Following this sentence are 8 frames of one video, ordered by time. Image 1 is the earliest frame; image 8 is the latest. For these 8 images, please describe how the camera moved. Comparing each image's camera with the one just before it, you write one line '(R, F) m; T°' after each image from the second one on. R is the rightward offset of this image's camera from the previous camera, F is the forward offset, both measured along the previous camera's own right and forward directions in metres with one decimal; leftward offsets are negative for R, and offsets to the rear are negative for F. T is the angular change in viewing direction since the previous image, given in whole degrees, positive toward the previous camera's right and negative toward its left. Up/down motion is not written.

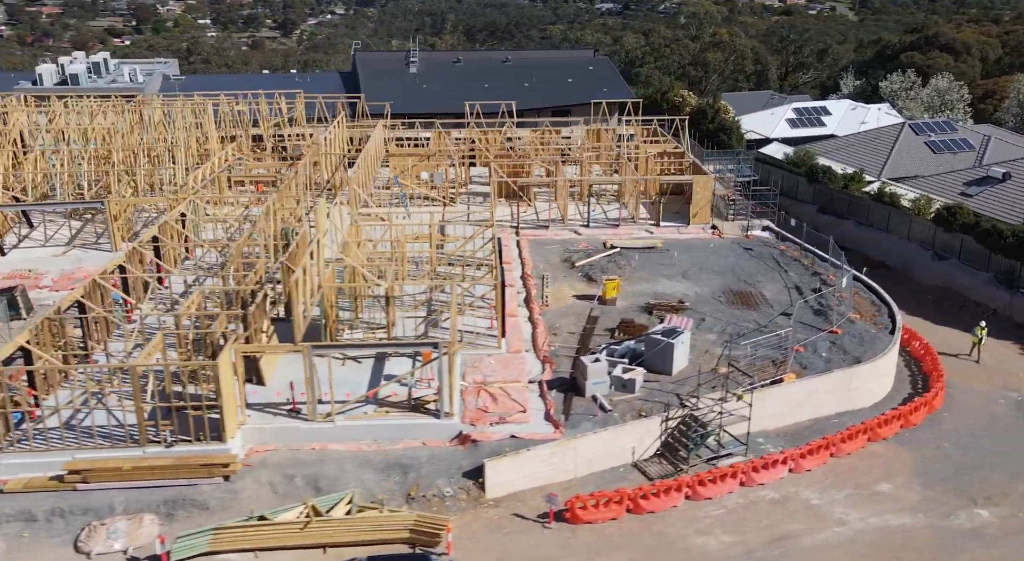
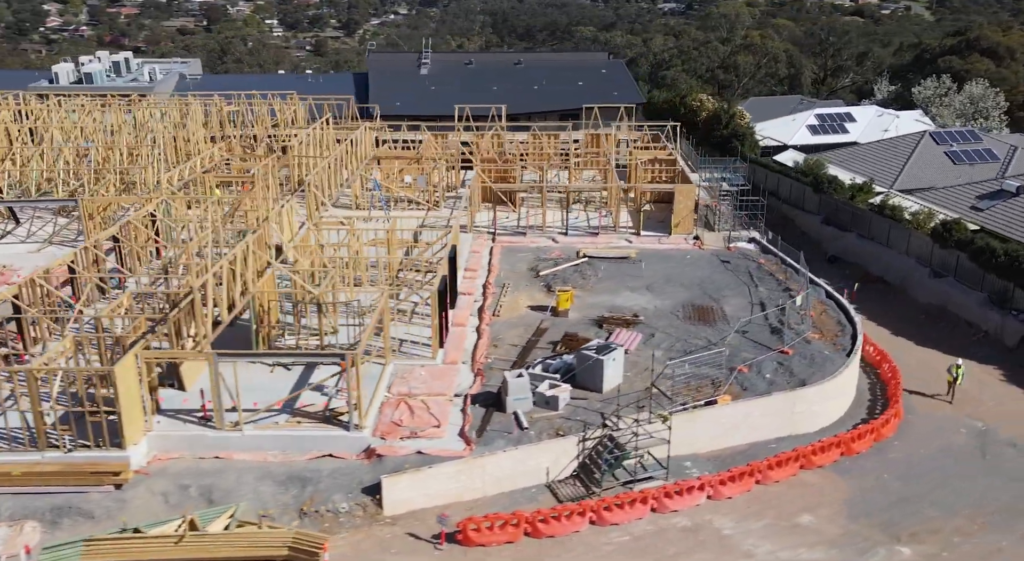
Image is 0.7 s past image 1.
(+3.0, +0.6) m; -4°
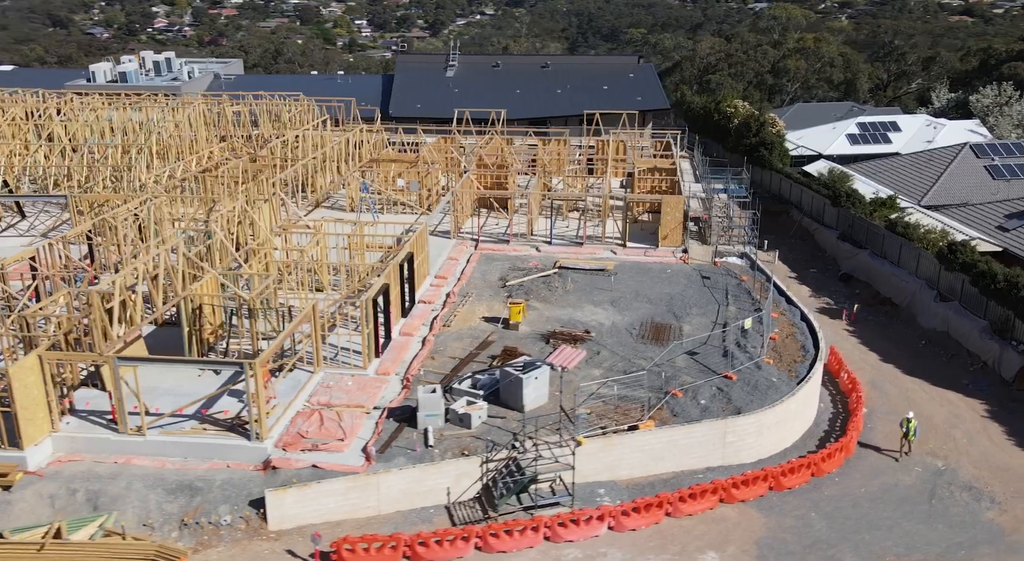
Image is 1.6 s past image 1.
(+3.5, +0.8) m; -5°
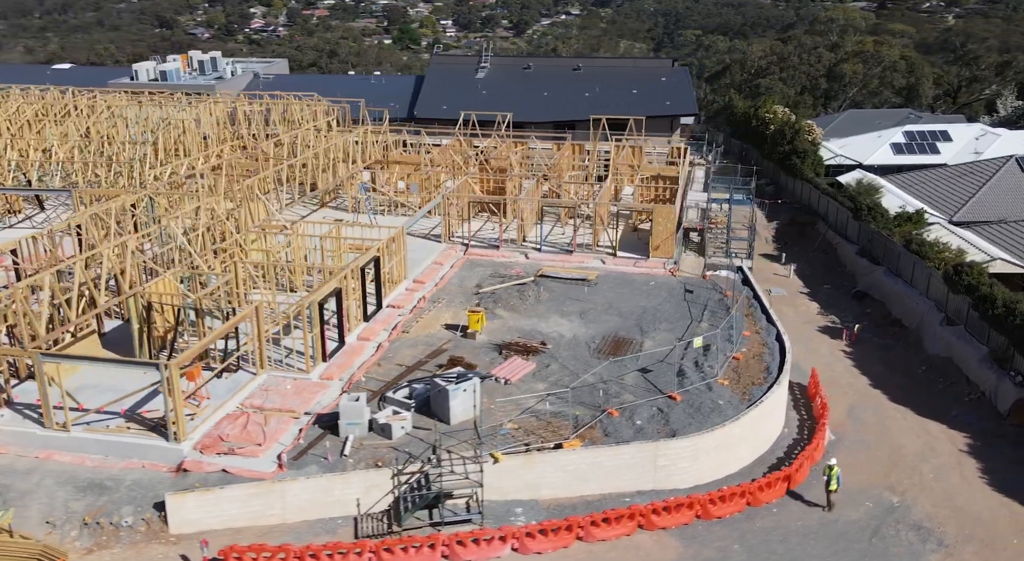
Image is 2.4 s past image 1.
(+3.2, +0.7) m; -5°
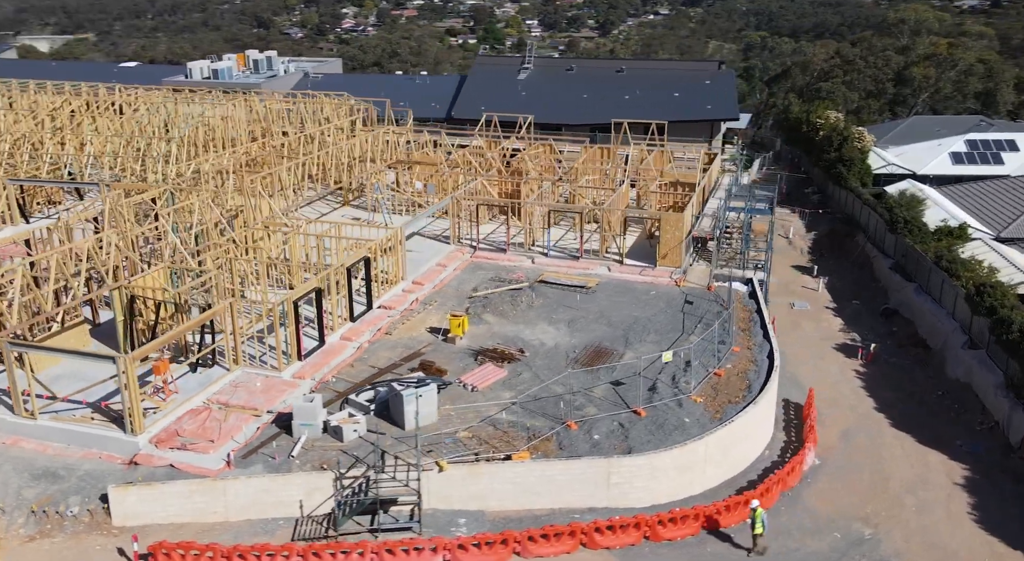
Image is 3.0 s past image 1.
(+2.6, +0.5) m; -5°
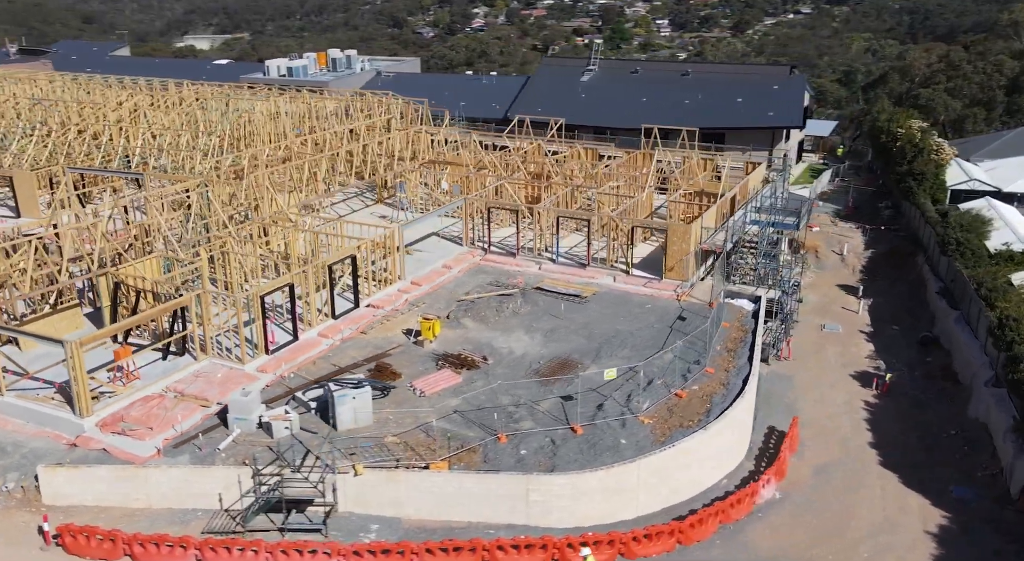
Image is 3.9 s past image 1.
(+3.9, +0.7) m; -8°
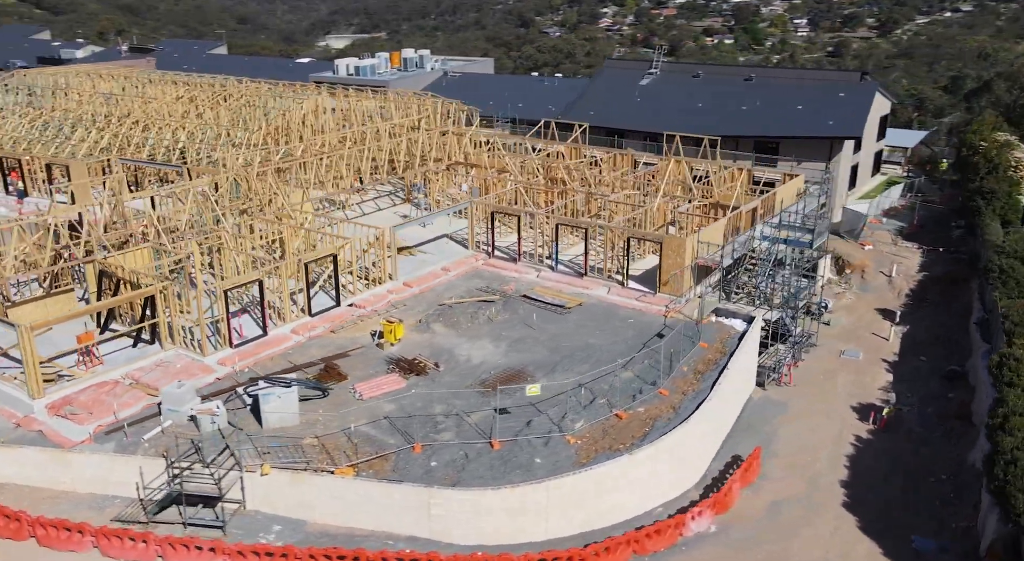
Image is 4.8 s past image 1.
(+4.0, +0.8) m; -8°
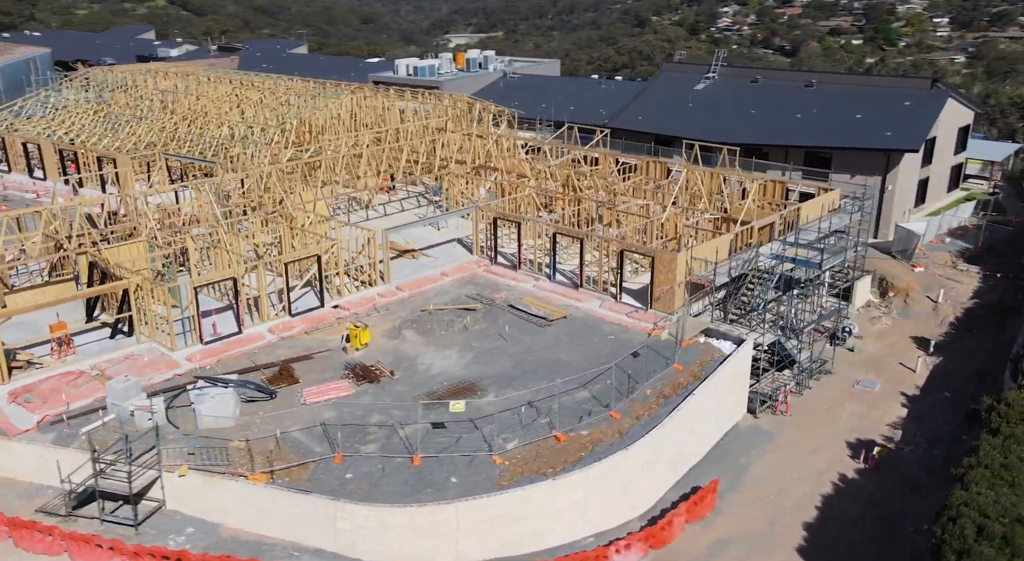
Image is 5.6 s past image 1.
(+3.6, +1.0) m; -7°
